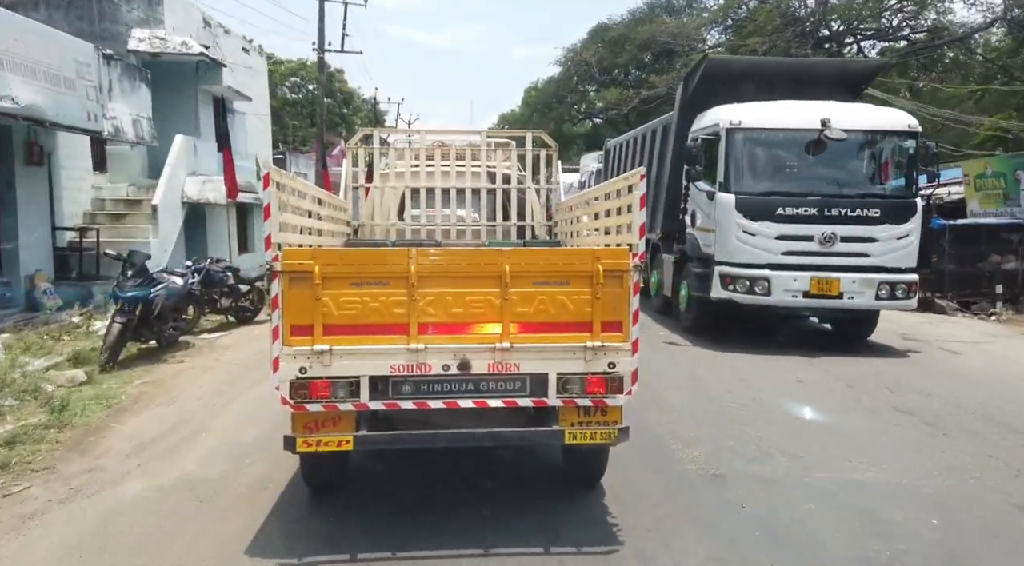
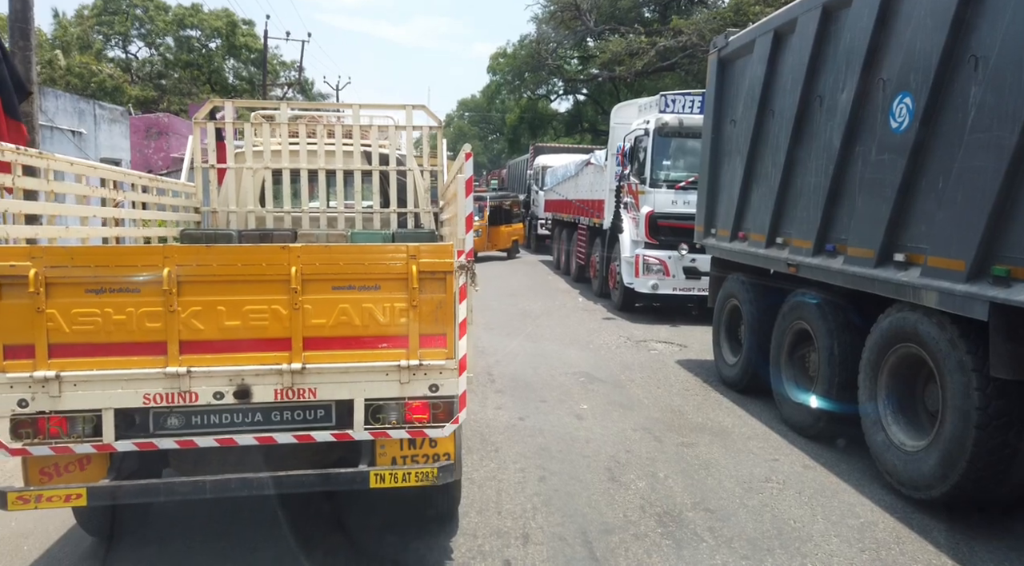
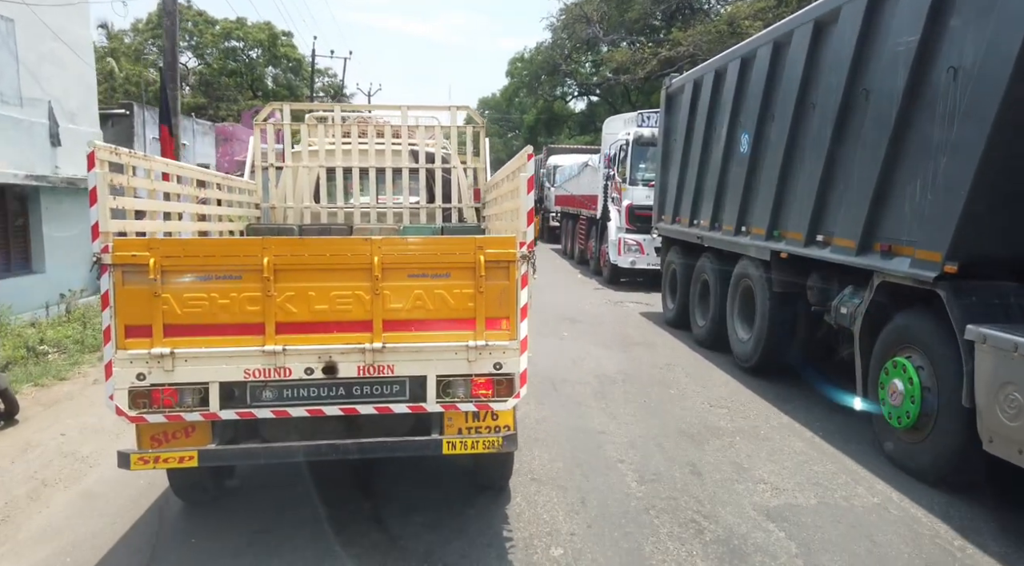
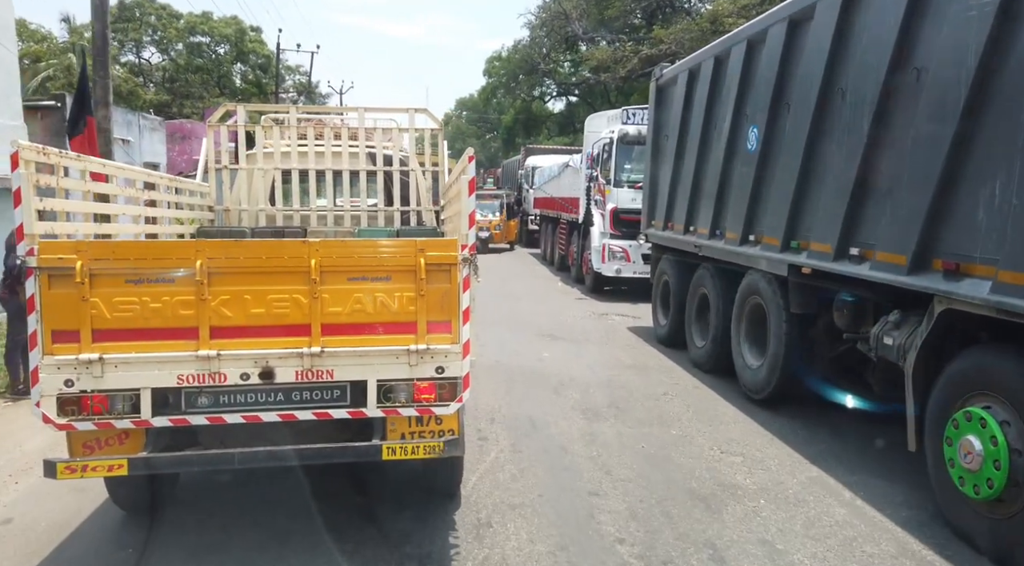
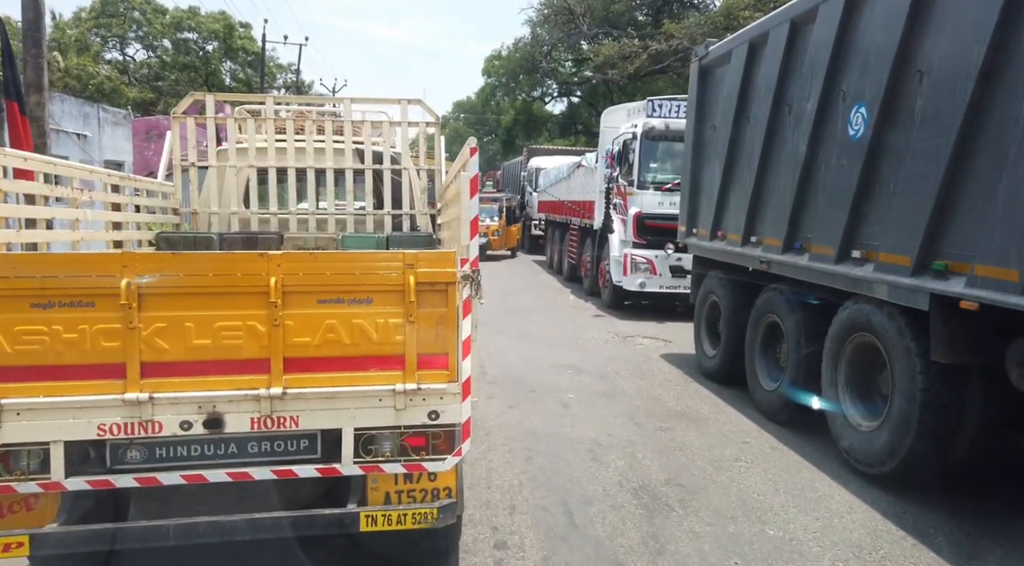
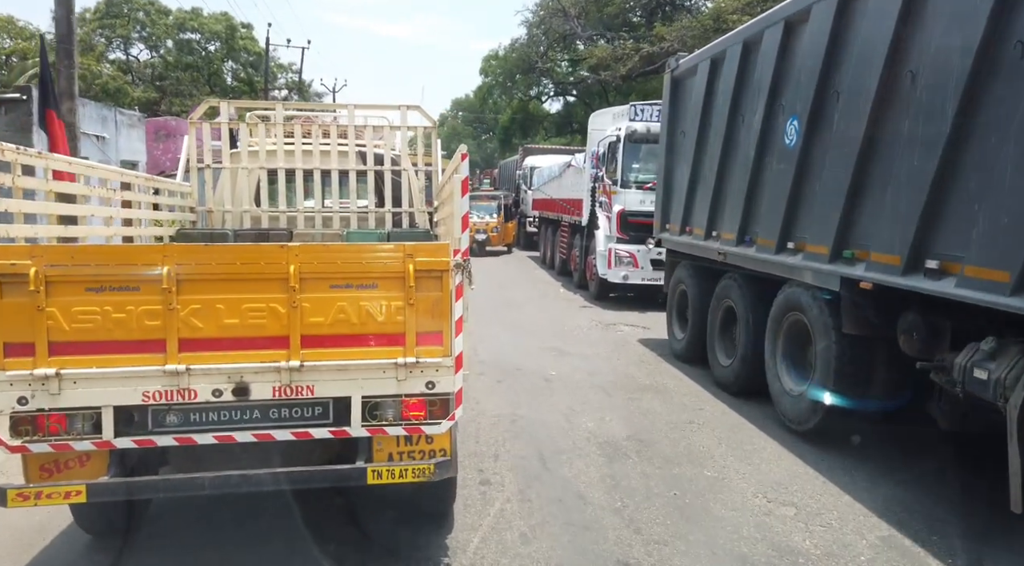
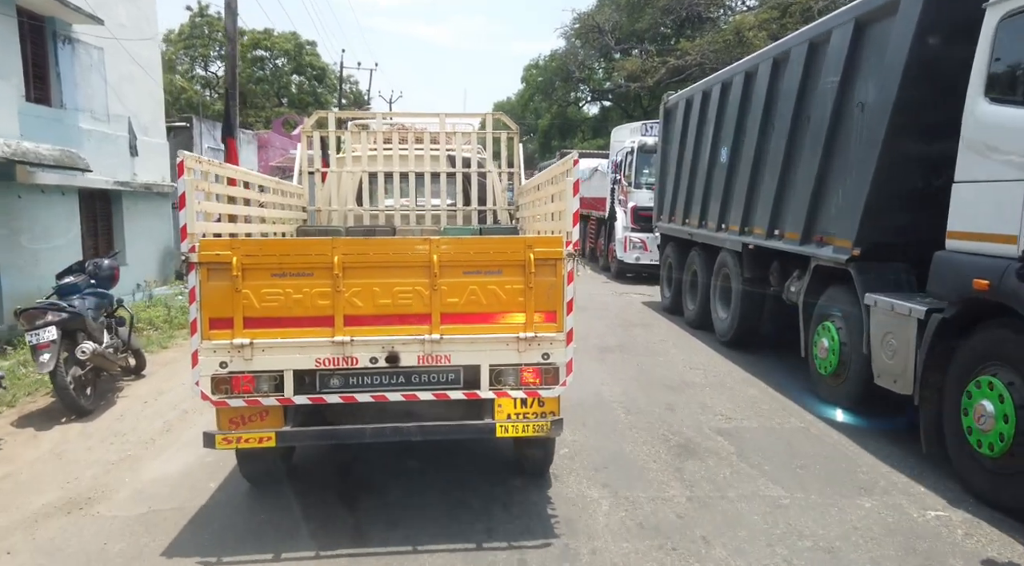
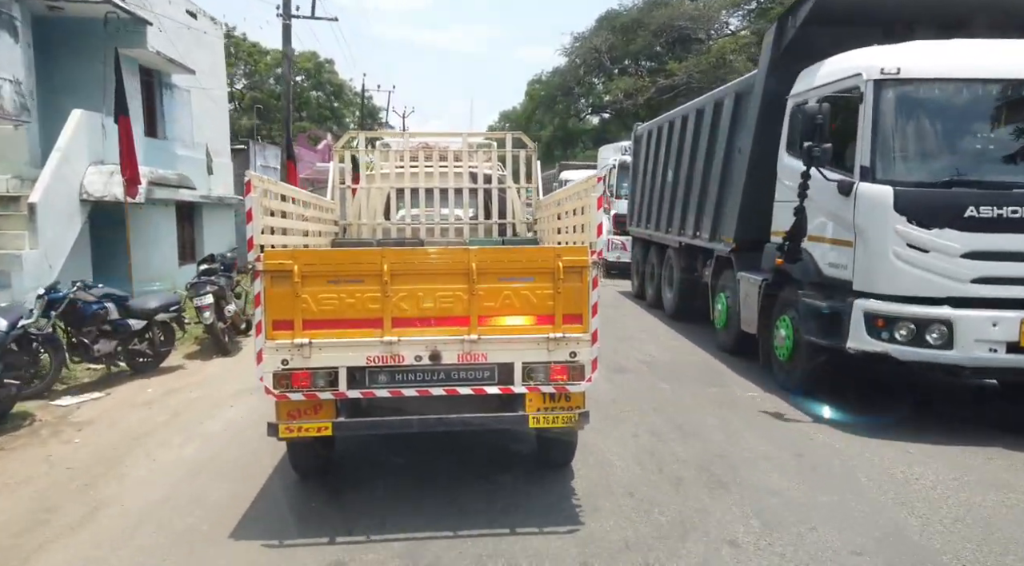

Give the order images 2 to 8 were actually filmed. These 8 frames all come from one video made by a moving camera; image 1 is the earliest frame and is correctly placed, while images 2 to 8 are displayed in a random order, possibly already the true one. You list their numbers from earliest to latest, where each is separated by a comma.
8, 7, 3, 4, 6, 5, 2
